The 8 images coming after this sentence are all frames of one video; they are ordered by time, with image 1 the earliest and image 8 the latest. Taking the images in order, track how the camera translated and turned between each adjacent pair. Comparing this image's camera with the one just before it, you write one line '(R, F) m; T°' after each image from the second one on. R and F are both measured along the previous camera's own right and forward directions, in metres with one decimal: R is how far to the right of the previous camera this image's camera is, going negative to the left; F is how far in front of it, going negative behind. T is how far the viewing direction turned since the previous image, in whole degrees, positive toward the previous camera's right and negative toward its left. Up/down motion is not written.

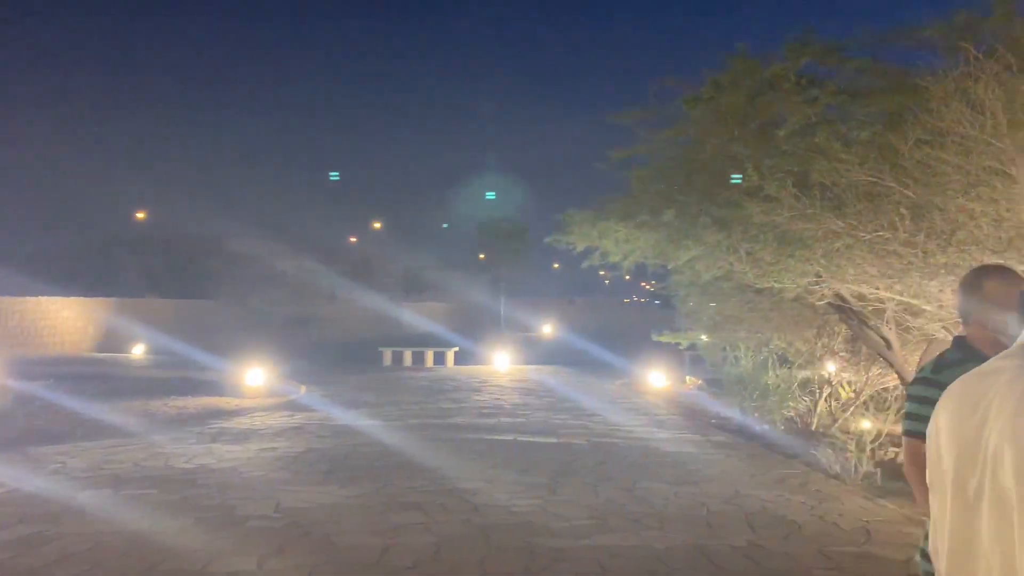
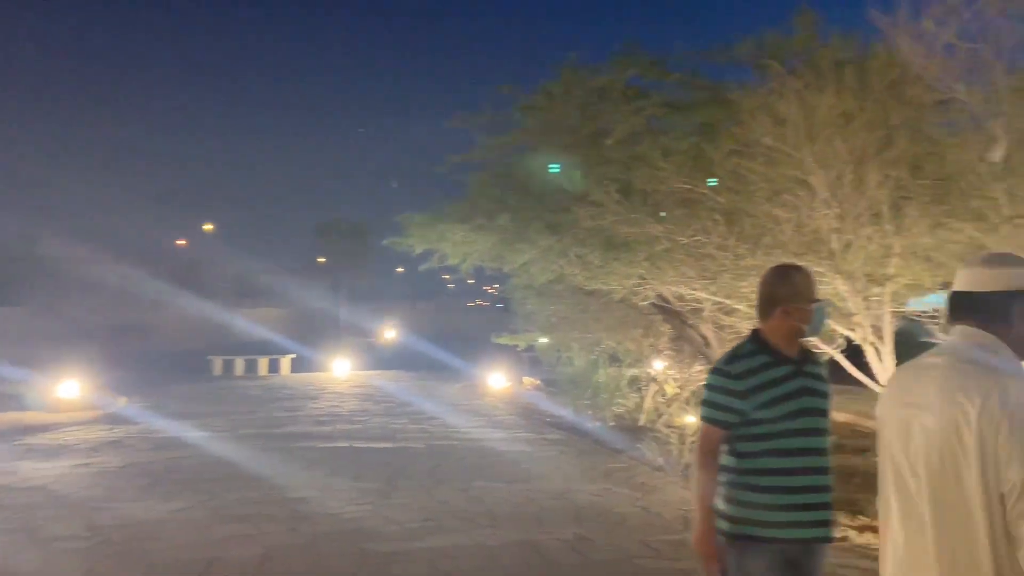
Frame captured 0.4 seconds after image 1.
(+0.2, -0.1) m; +9°
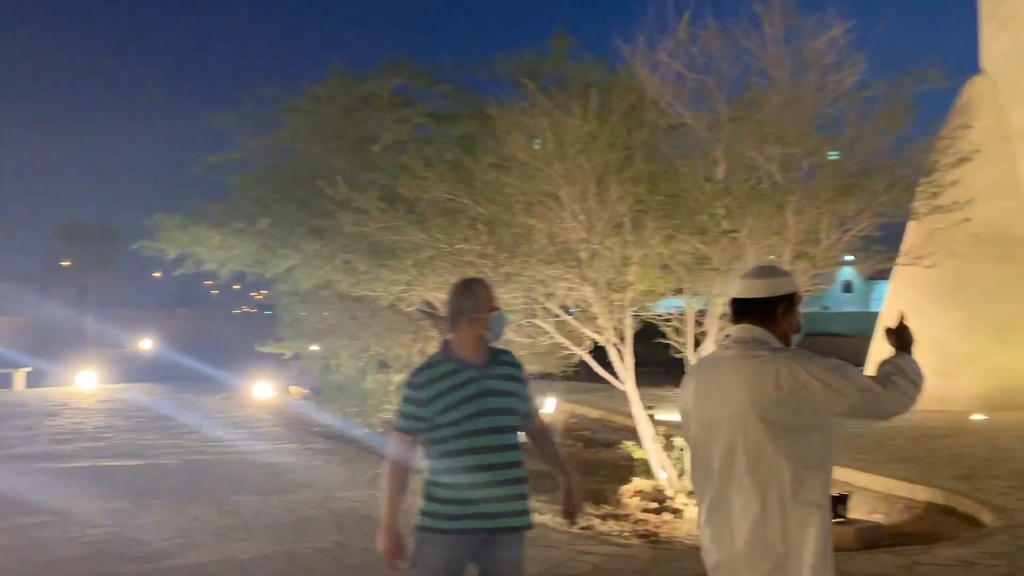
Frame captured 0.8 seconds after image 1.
(+0.2, -0.1) m; +13°
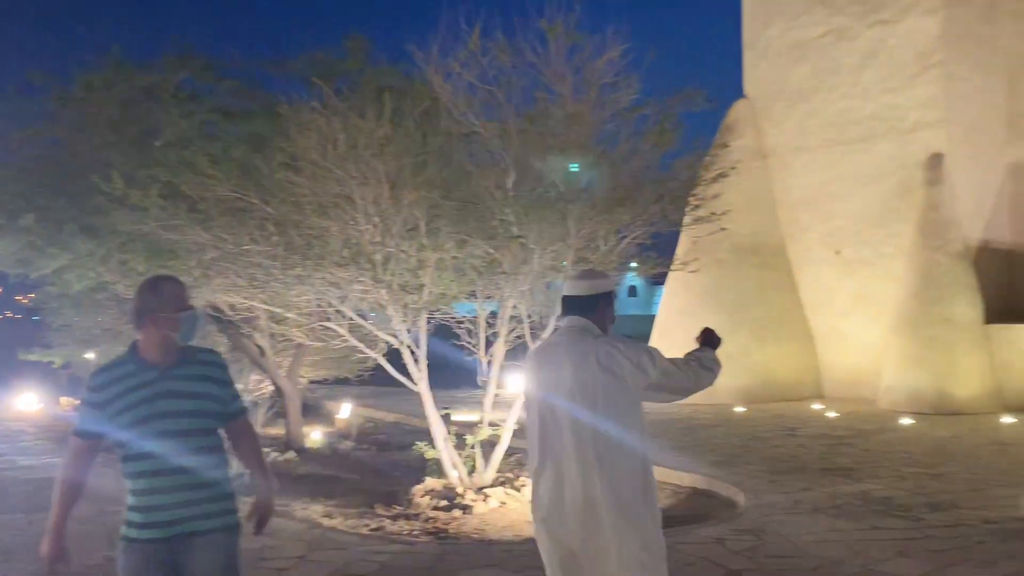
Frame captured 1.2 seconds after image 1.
(+0.1, -0.1) m; +13°
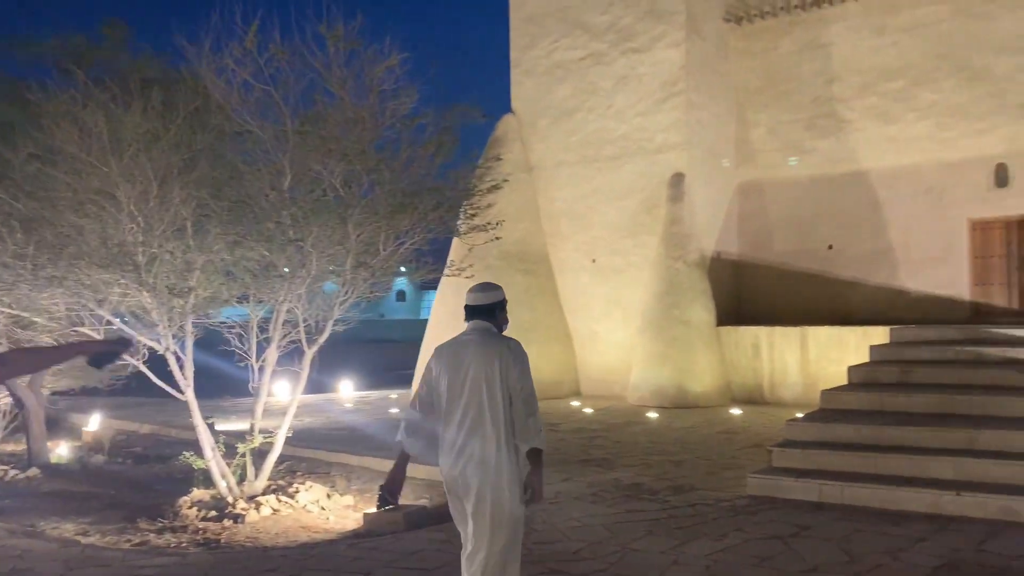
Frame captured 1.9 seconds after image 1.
(-0.1, -0.1) m; +15°
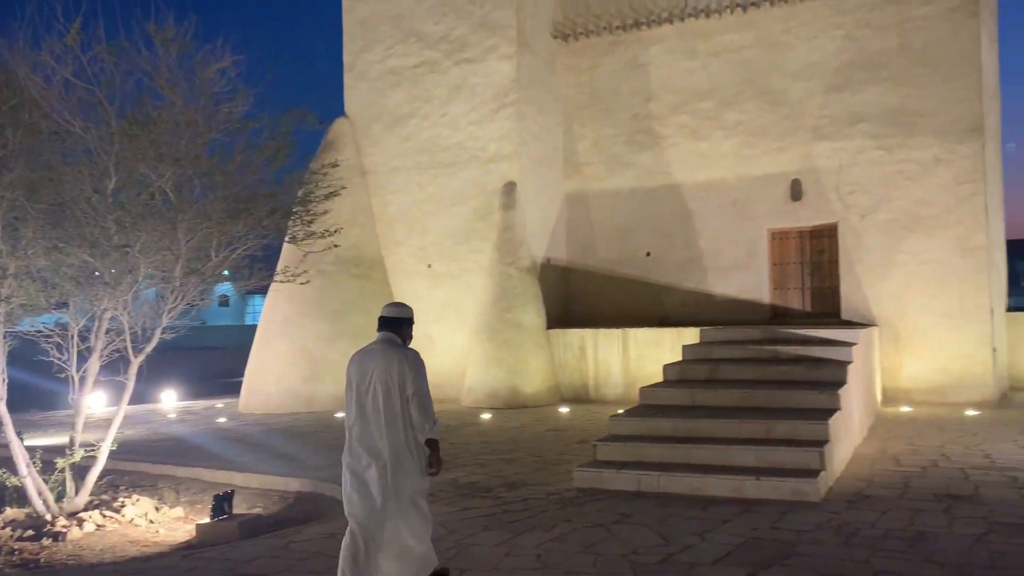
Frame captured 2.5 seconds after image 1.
(0.0, -0.2) m; +11°
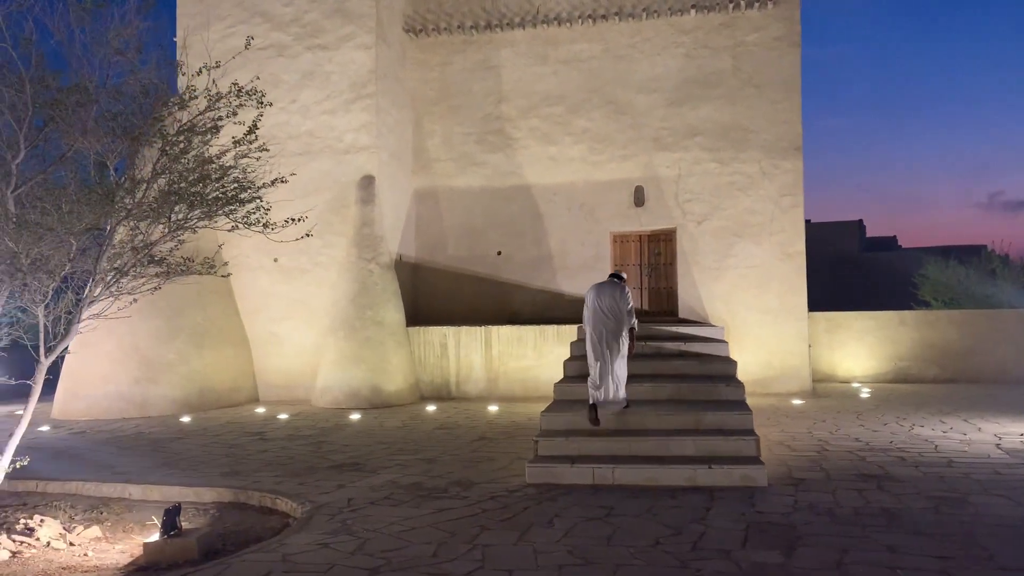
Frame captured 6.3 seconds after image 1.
(-1.4, +0.2) m; +15°
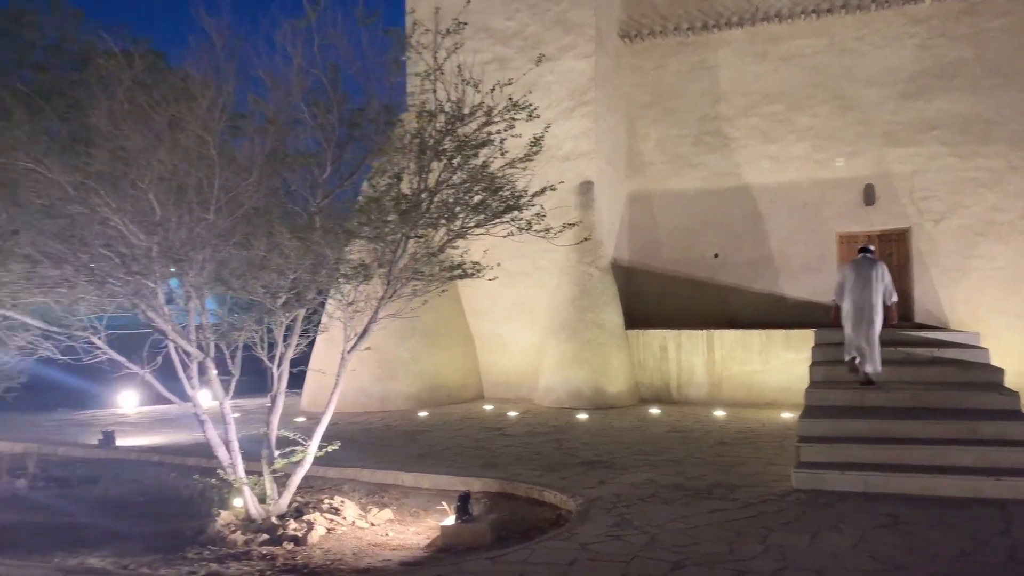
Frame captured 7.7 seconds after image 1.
(-0.6, -0.2) m; -12°
